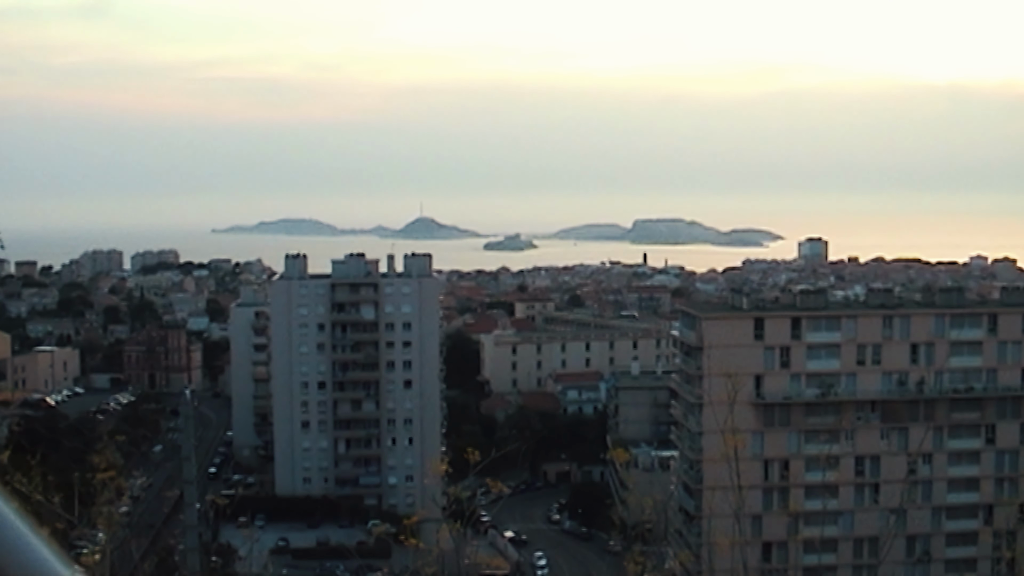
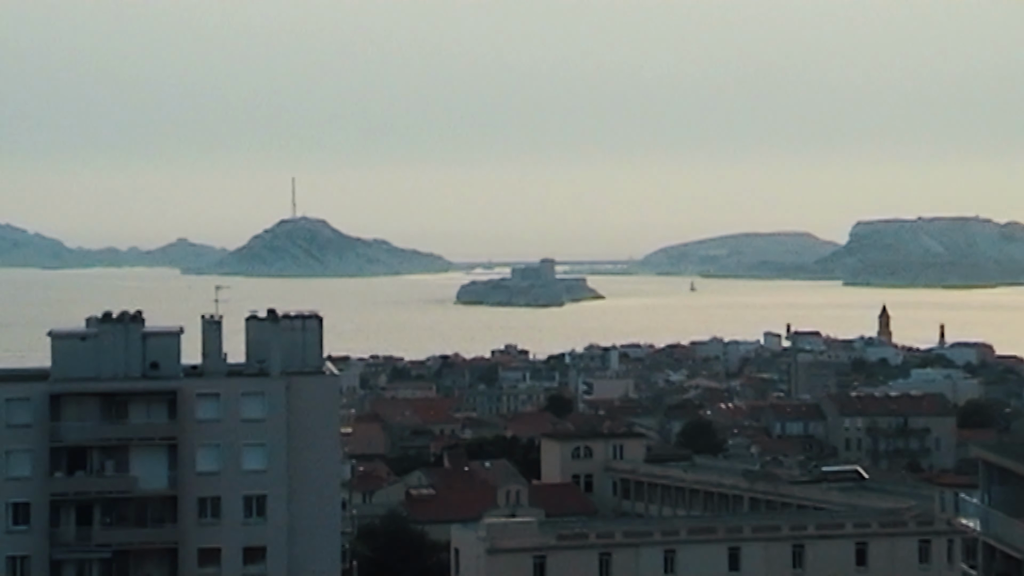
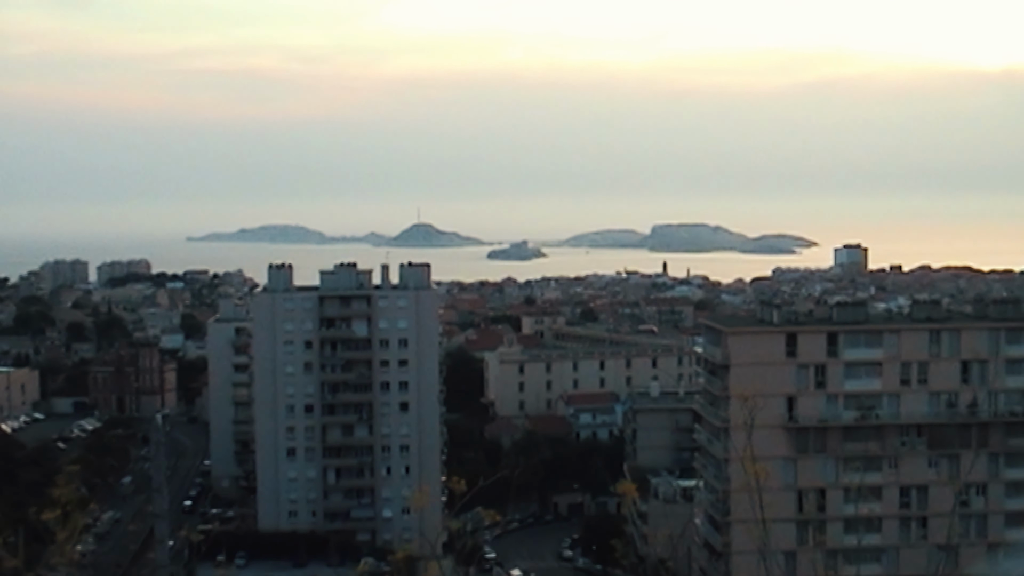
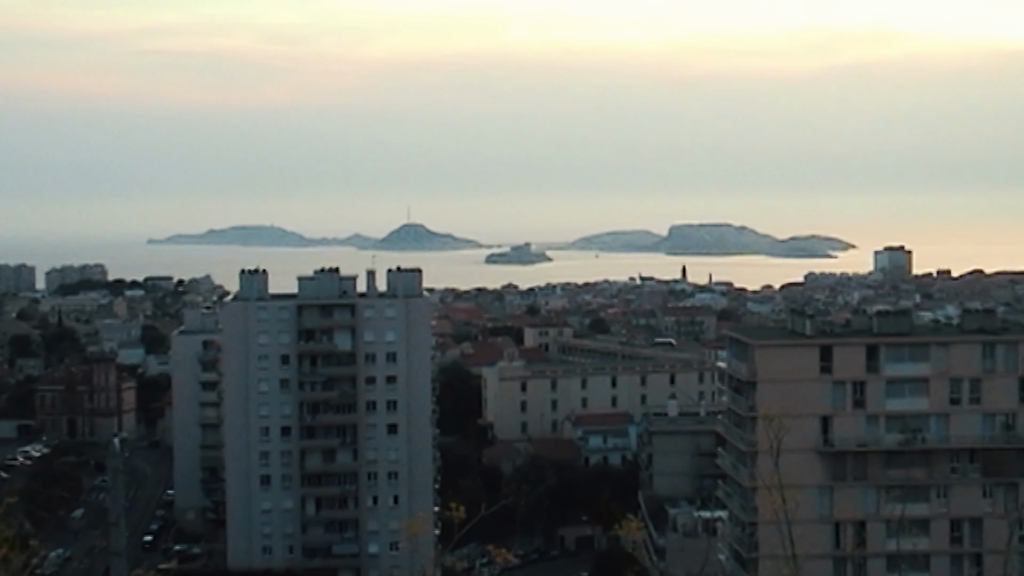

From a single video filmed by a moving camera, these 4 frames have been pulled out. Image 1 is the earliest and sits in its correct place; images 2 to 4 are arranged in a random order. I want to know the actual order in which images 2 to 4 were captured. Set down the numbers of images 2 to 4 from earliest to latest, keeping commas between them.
3, 4, 2
